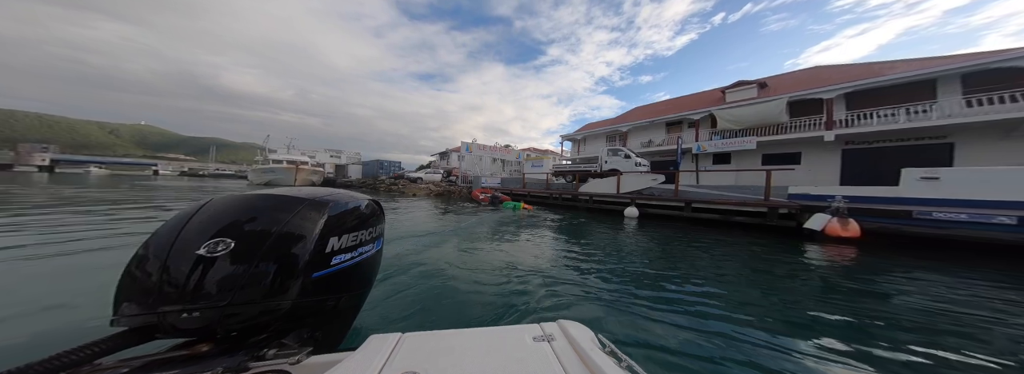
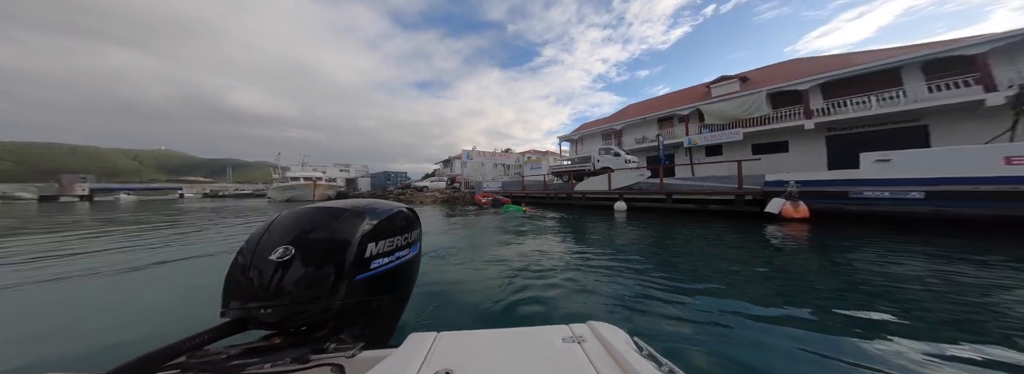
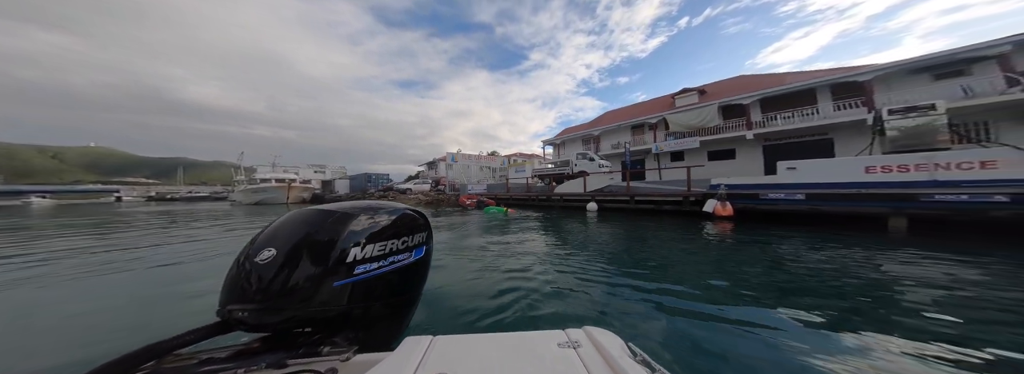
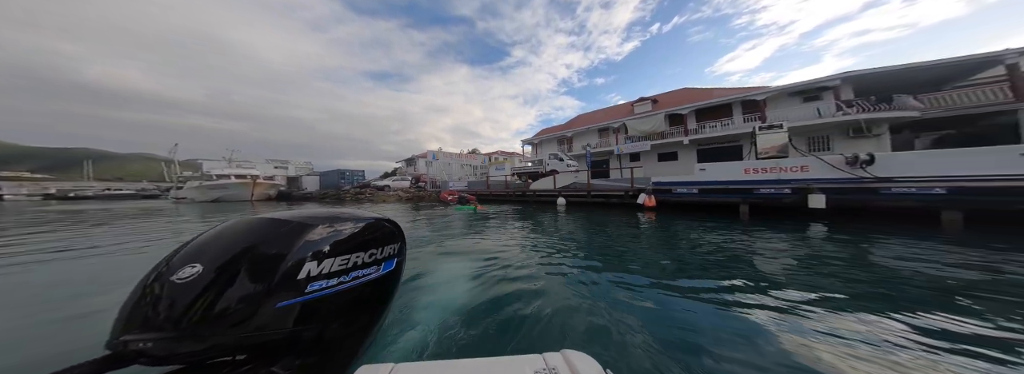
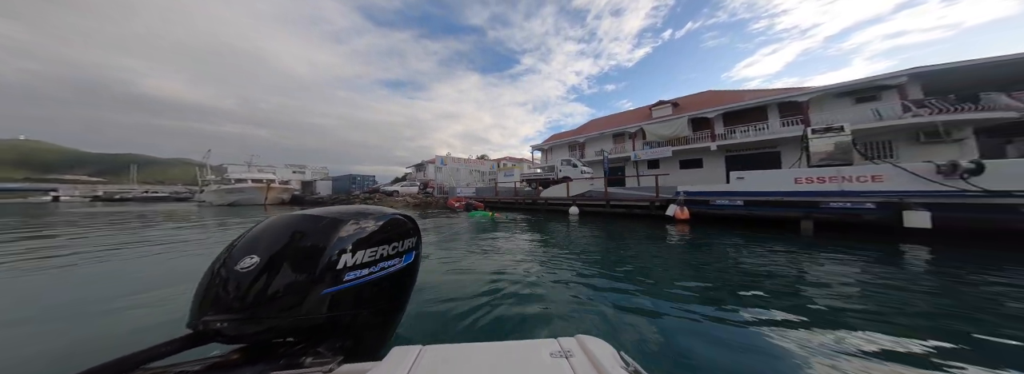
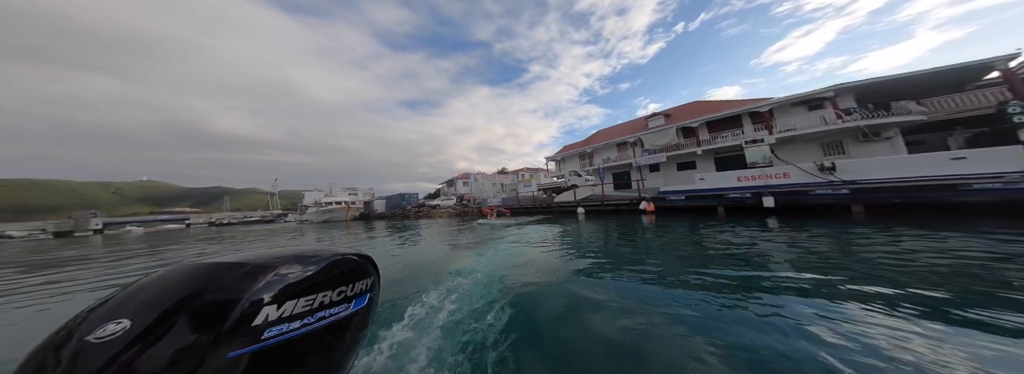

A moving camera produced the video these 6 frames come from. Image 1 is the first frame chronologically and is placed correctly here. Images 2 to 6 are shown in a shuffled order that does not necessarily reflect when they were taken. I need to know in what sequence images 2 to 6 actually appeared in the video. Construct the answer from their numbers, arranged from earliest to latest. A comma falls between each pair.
2, 3, 5, 4, 6
